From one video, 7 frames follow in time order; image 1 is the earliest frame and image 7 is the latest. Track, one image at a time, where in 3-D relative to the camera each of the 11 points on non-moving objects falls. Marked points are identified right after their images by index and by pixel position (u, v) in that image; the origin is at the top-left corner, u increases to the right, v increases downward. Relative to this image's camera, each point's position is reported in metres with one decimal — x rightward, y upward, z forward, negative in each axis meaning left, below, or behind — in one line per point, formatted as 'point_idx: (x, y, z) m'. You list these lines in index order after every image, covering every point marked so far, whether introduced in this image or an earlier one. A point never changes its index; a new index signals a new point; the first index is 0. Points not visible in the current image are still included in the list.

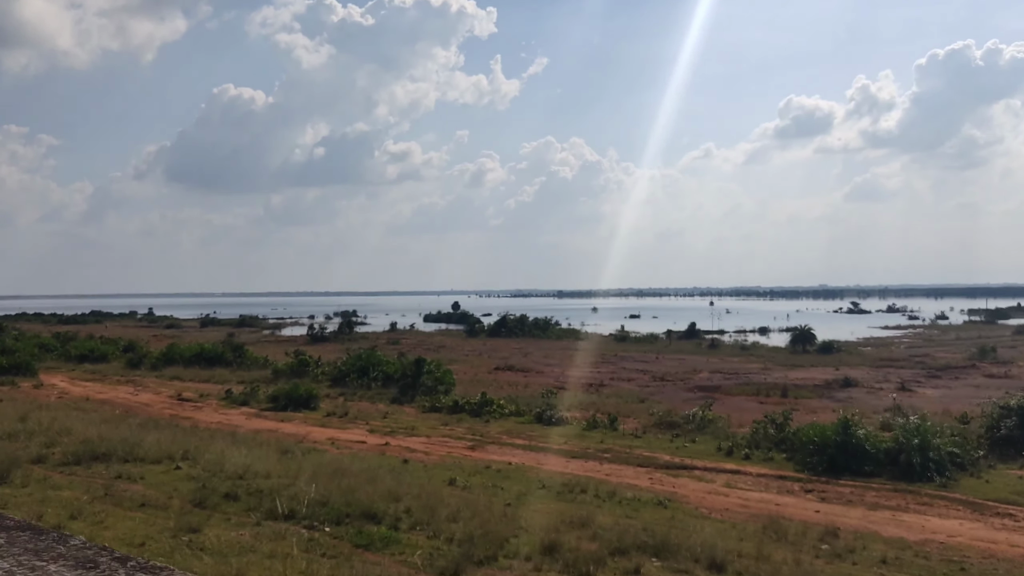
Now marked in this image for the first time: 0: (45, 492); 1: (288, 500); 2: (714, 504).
0: (-8.7, -3.8, +13.9) m
1: (-4.1, -3.9, +13.8) m
2: (+4.3, -4.6, +15.9) m
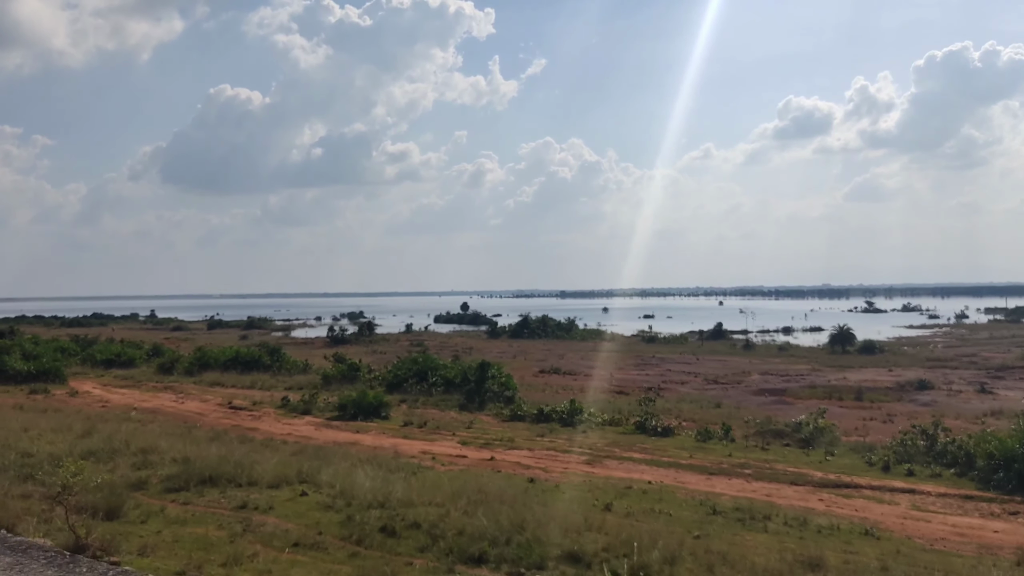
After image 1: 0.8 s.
0: (-5.4, -3.8, +11.7) m
1: (-0.8, -3.9, +11.7) m
2: (+7.7, -4.5, +13.9) m
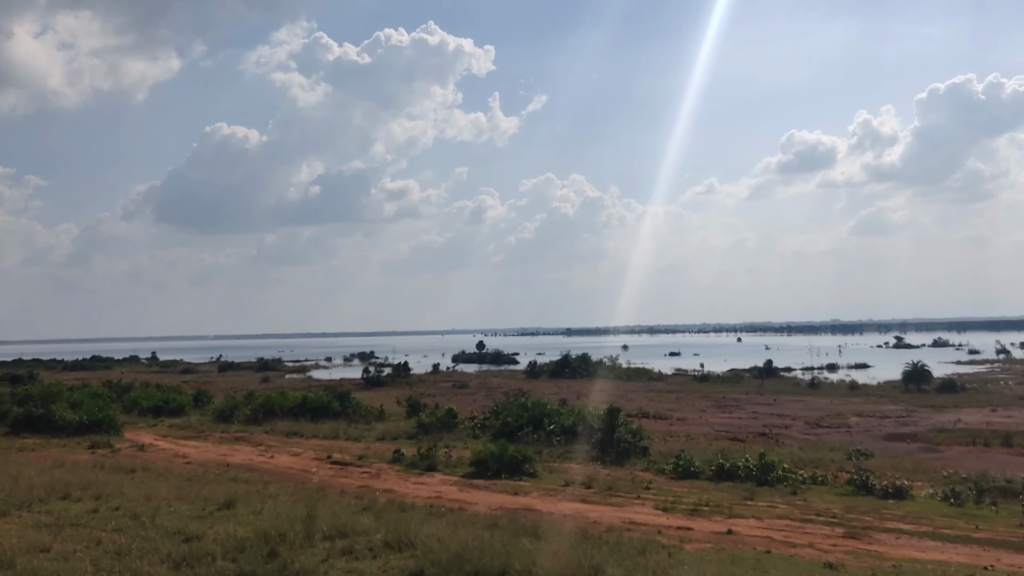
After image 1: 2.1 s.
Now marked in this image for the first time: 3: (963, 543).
0: (+0.2, -4.1, +8.0) m
1: (+4.7, -4.2, +8.0) m
2: (+13.2, -4.9, +10.3) m
3: (+9.3, -5.3, +15.5) m
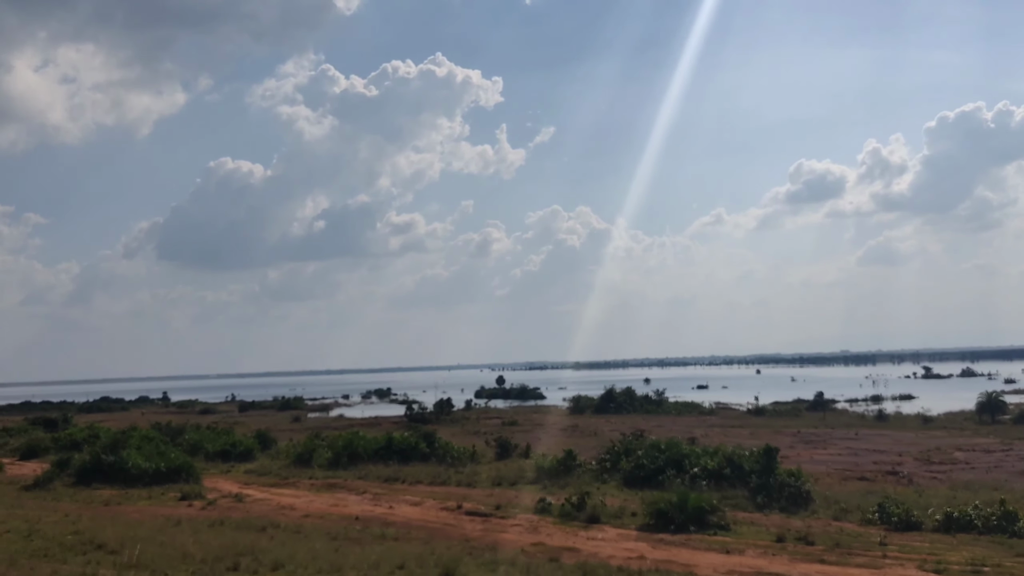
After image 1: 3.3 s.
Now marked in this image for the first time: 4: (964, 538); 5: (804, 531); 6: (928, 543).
0: (+5.4, -4.1, +5.0) m
1: (+10.0, -4.1, +5.1) m
2: (+18.4, -4.8, +7.3) m
3: (+14.6, -5.5, +12.5) m
4: (+11.3, -6.2, +18.8) m
5: (+7.8, -6.5, +19.9) m
6: (+10.2, -6.2, +18.3) m
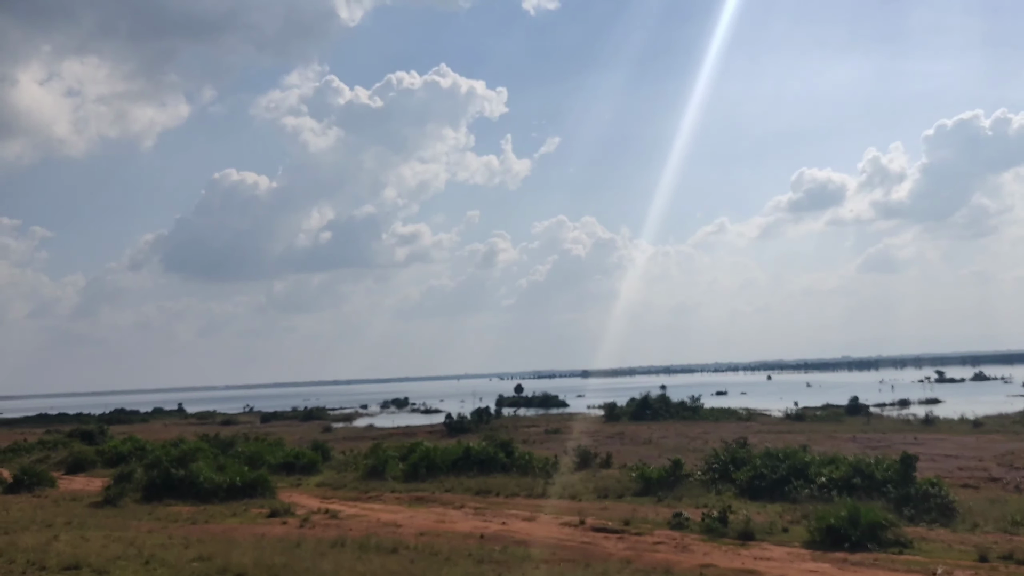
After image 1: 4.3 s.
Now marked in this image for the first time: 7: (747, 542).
0: (+9.4, -3.7, +3.2) m
1: (+13.9, -3.7, +3.3) m
2: (+22.4, -4.4, +5.6) m
3: (+18.5, -5.2, +10.7) m
4: (+15.2, -6.0, +16.9) m
5: (+11.7, -6.3, +18.0) m
6: (+14.1, -6.0, +16.4) m
7: (+6.2, -6.7, +19.7) m
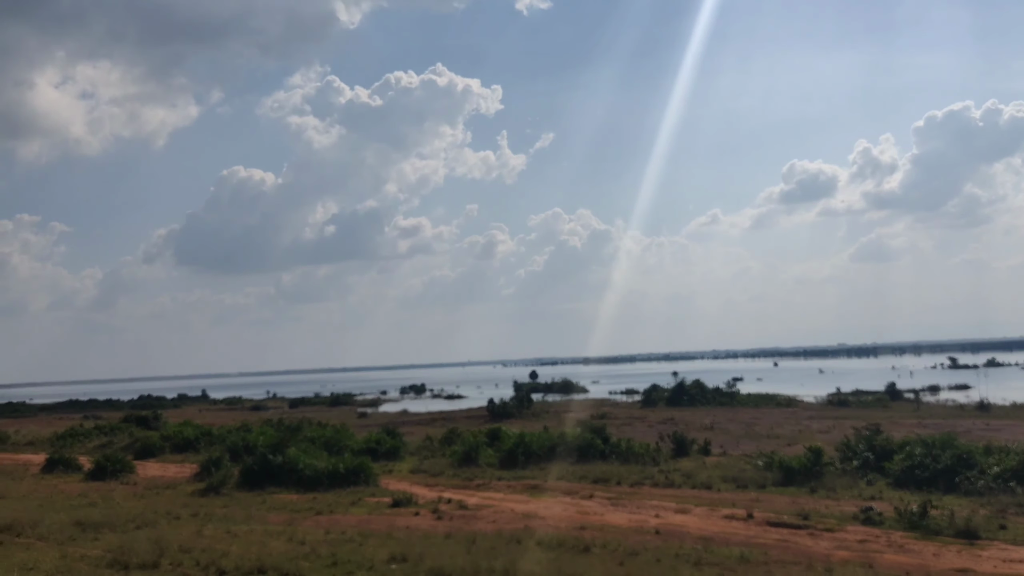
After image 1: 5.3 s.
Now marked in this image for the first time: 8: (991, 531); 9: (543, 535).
0: (+14.1, -3.3, +1.3) m
1: (+18.7, -3.3, +1.4) m
2: (+27.1, -3.9, +3.7) m
3: (+23.2, -4.6, +8.9) m
4: (+19.9, -5.3, +15.1) m
5: (+16.3, -5.6, +16.2) m
6: (+18.8, -5.3, +14.6) m
7: (+10.8, -6.0, +17.9) m
8: (+11.7, -5.9, +18.5) m
9: (+0.9, -6.3, +18.9) m
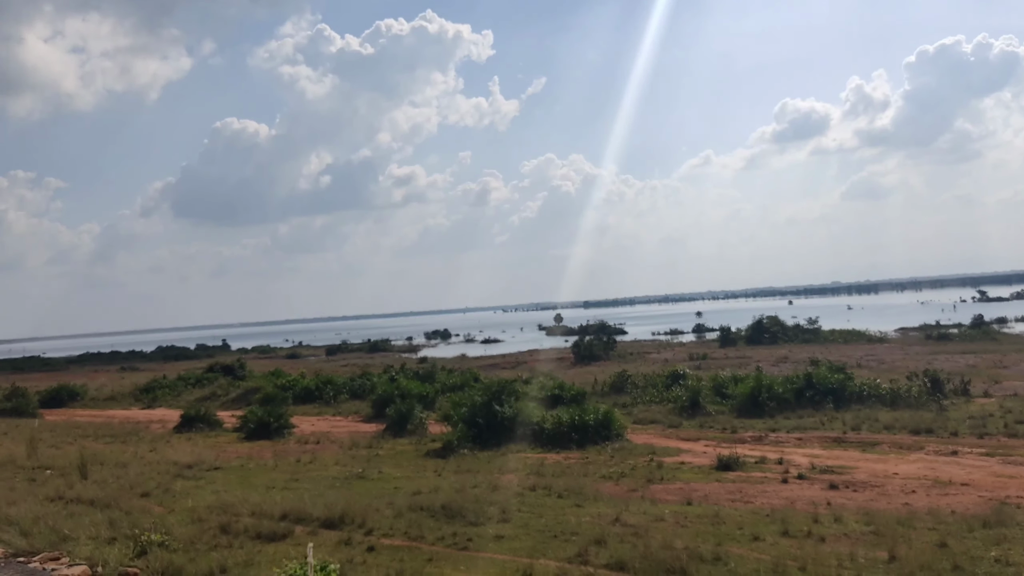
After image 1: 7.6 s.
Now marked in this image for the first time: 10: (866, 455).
0: (+23.4, -1.9, -4.7) m
1: (+28.0, -1.8, -4.5) m
2: (+36.4, -2.1, -2.0) m
3: (+32.4, -2.5, +3.1) m
4: (+29.0, -2.8, +9.3) m
5: (+25.4, -3.1, +10.3) m
6: (+27.9, -2.9, +8.8) m
7: (+19.9, -3.5, +11.9) m
8: (+20.7, -3.3, +12.6) m
9: (+9.9, -3.9, +12.8) m
10: (+9.3, -4.4, +19.5) m
